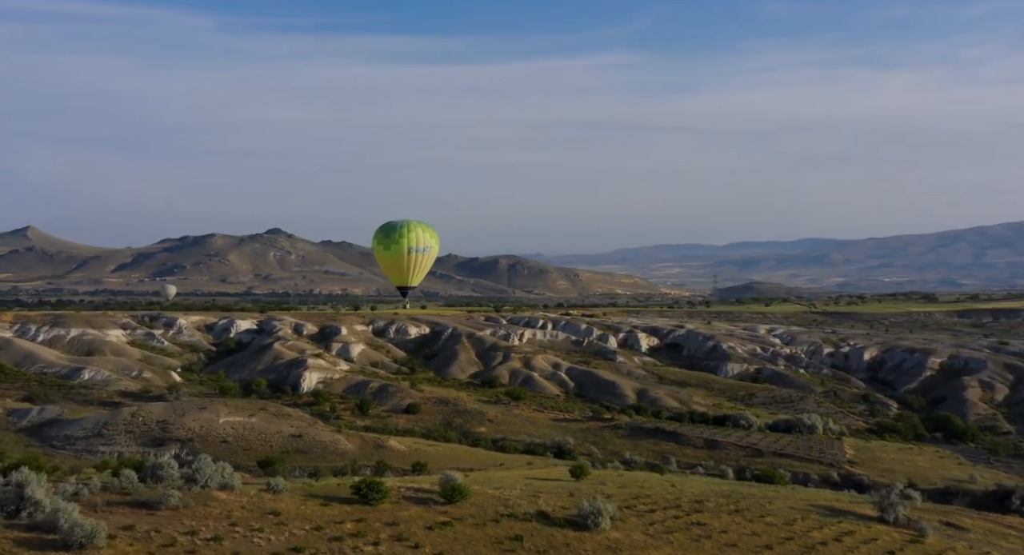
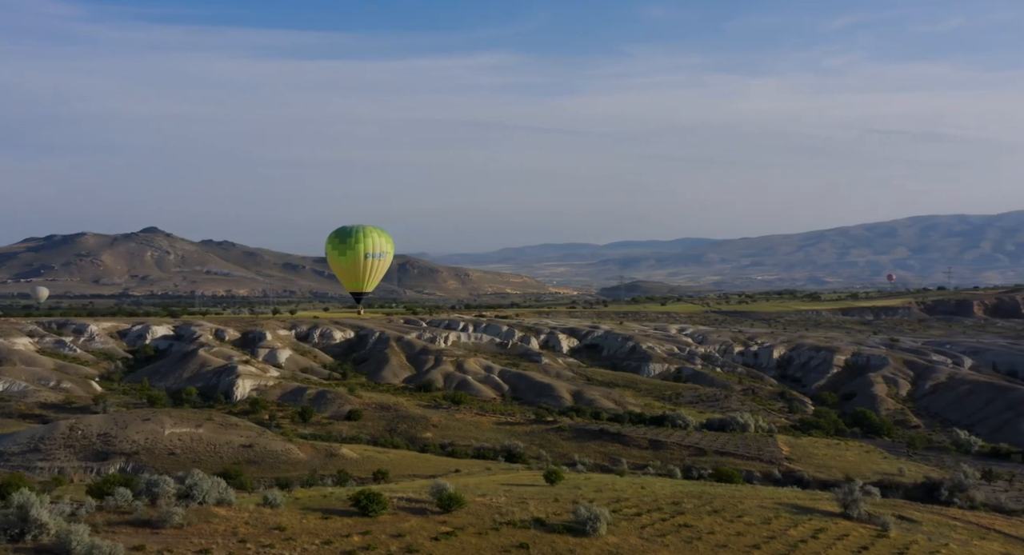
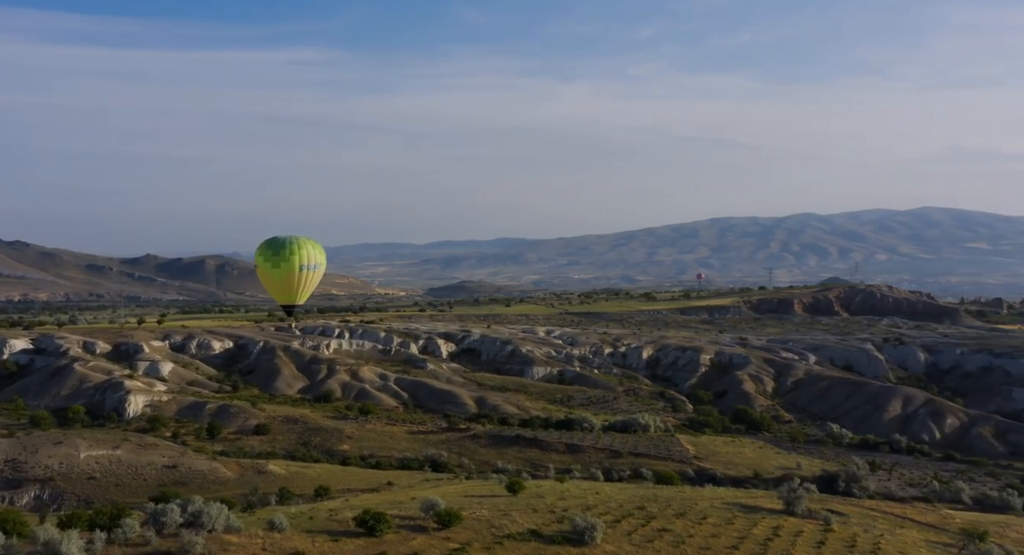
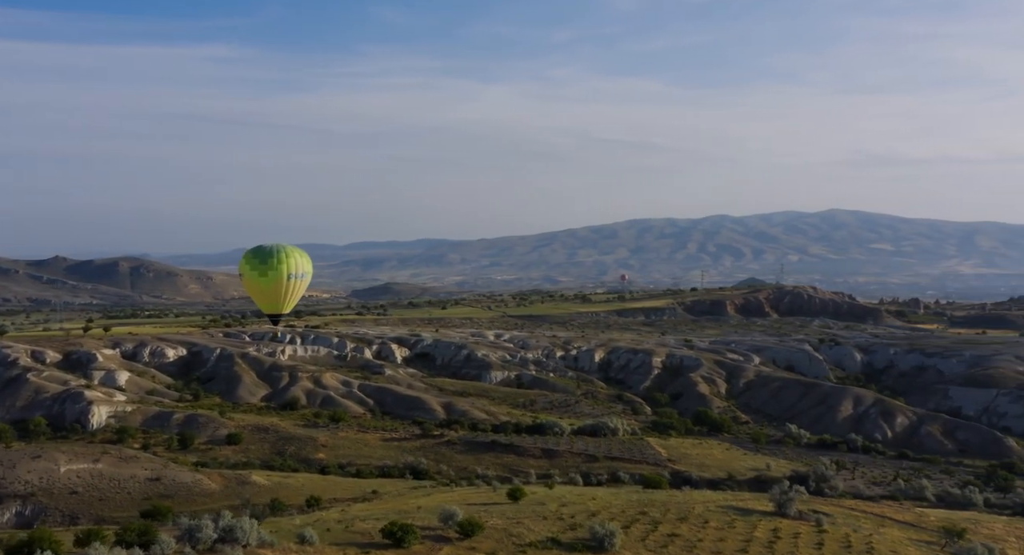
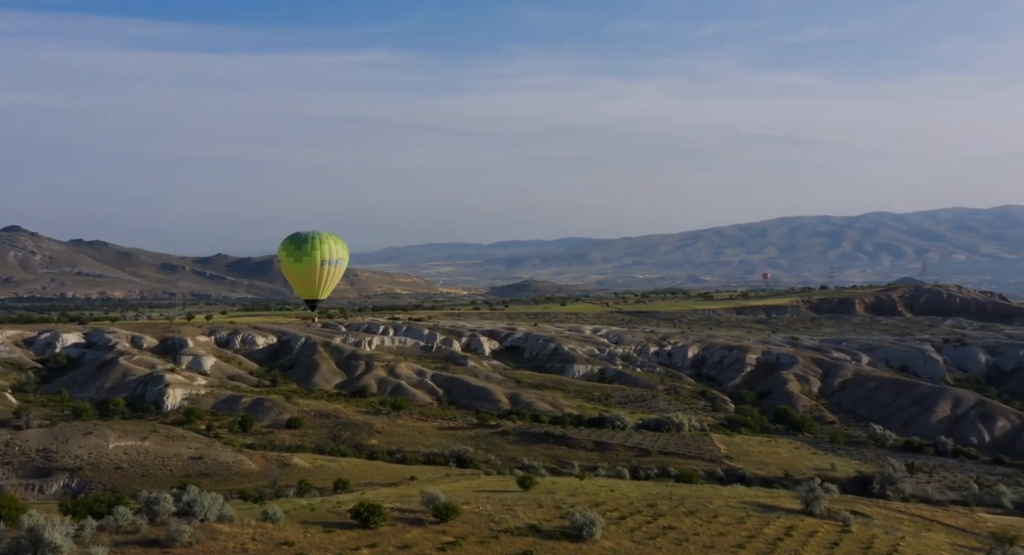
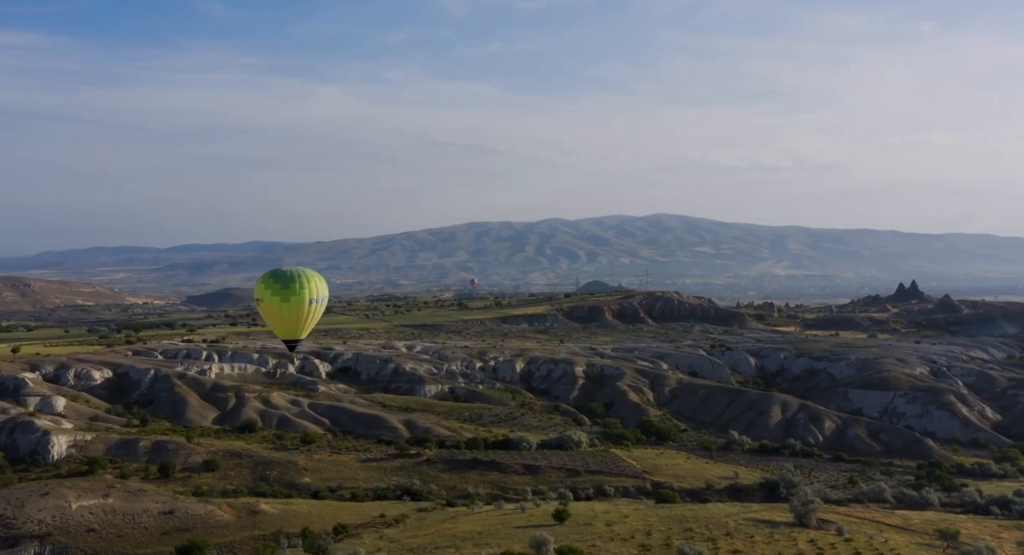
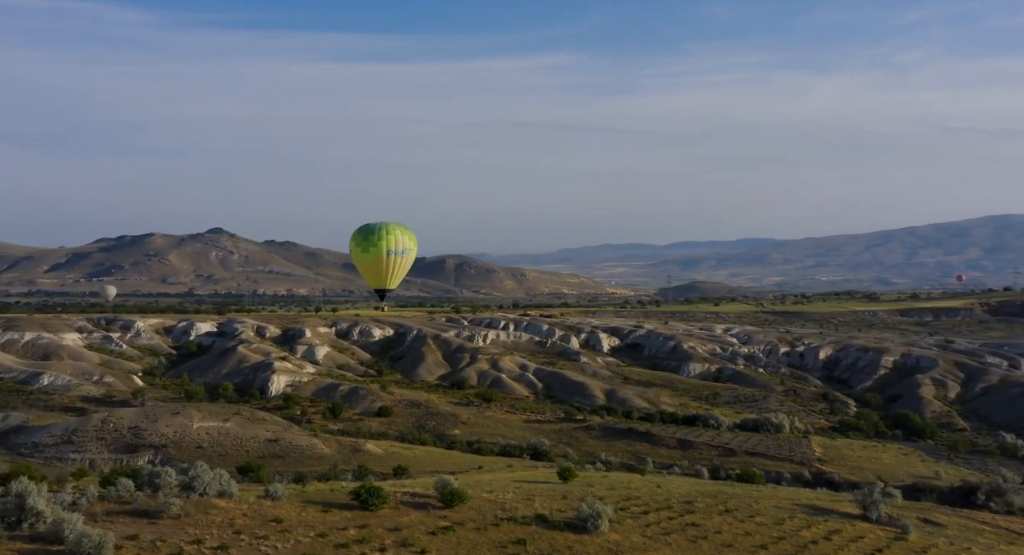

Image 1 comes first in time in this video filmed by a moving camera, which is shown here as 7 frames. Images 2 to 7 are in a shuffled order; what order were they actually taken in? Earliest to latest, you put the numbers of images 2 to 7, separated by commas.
7, 2, 5, 3, 4, 6
